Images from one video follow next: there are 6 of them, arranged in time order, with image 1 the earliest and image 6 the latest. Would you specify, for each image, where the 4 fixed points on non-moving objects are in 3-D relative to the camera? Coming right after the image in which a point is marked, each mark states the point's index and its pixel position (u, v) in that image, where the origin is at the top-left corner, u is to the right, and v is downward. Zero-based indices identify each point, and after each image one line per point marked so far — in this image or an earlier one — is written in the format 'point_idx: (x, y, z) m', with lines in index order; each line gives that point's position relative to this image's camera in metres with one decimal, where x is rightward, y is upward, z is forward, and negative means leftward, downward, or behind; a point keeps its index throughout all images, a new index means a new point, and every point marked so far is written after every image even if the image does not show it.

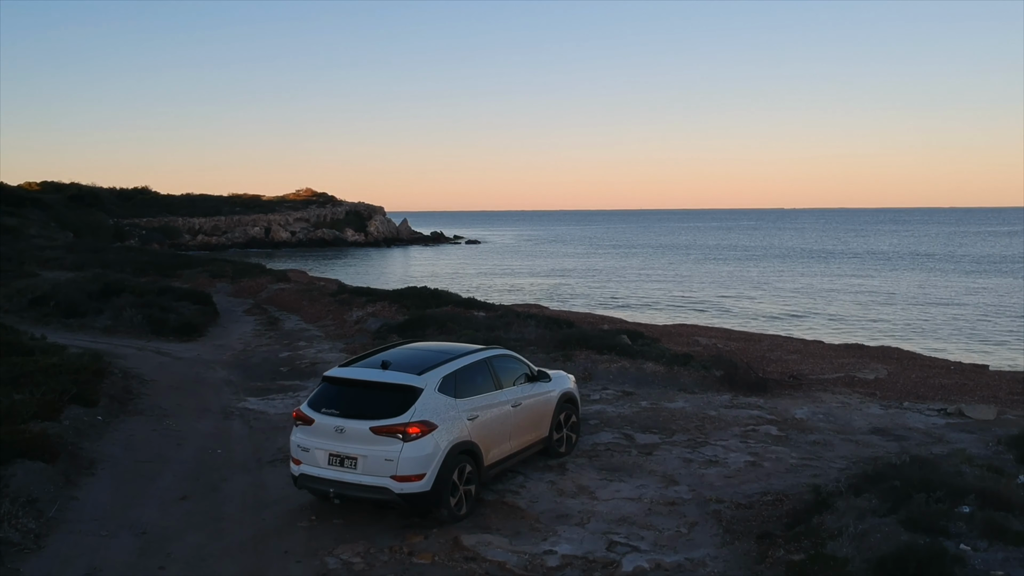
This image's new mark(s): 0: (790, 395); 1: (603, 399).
0: (+5.2, -2.0, +14.3) m
1: (+1.6, -1.9, +13.4) m
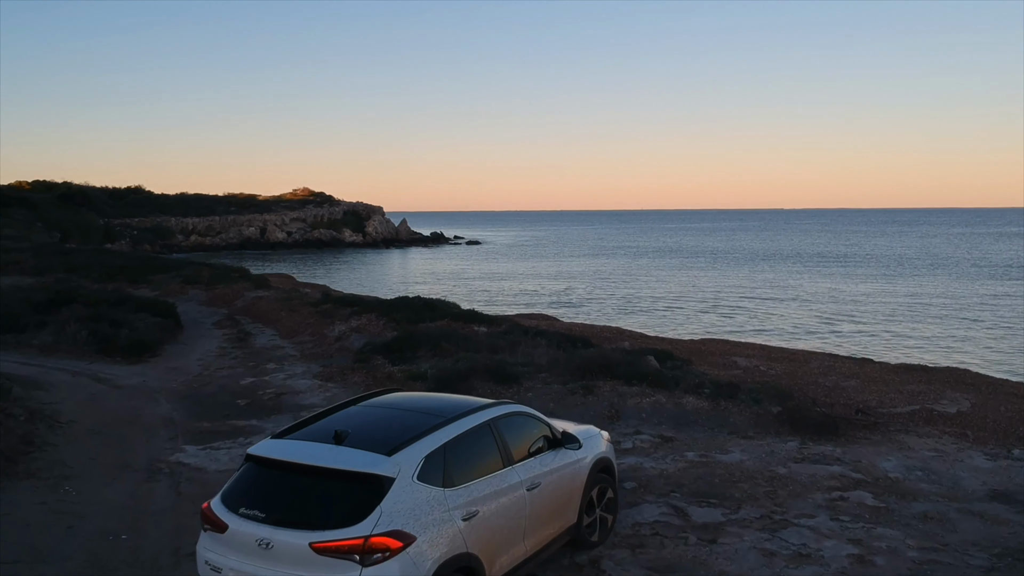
0: (+5.3, -2.3, +11.4) m
1: (+1.7, -2.2, +10.6) m
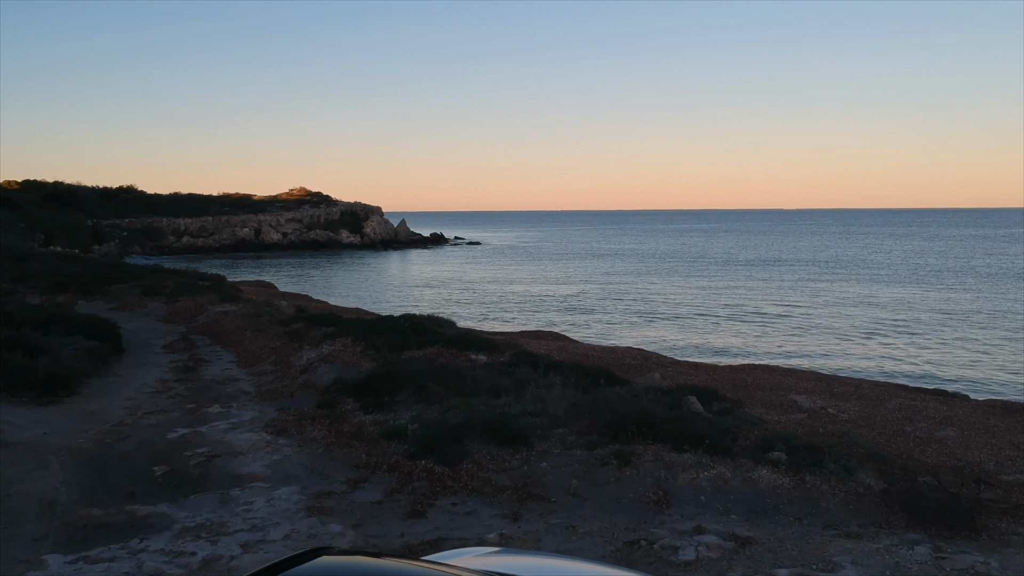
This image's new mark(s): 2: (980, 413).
0: (+5.4, -2.7, +8.1) m
1: (+1.8, -2.6, +7.3) m
2: (+8.4, -2.2, +13.8) m
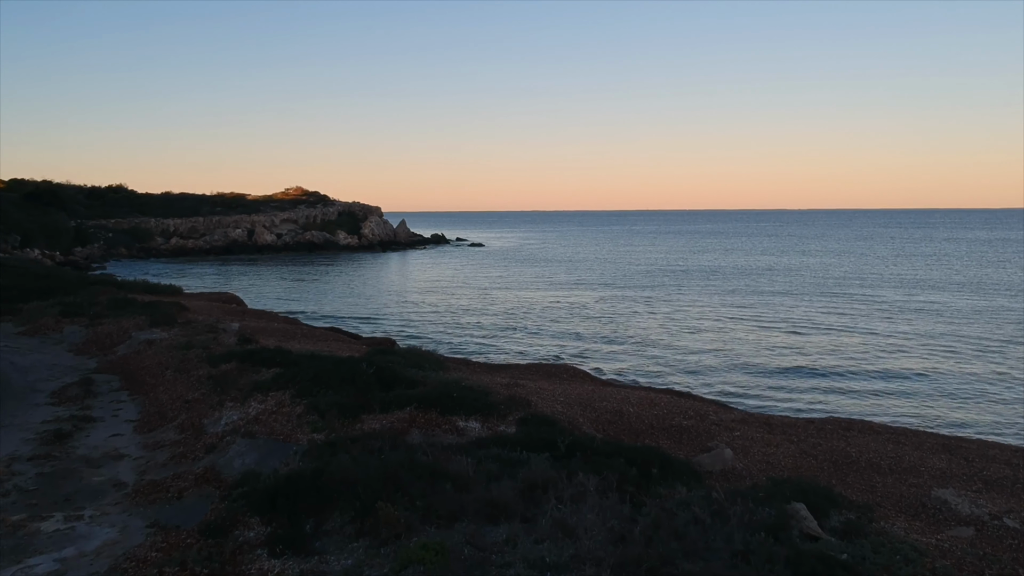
0: (+5.4, -3.2, +3.5) m
1: (+1.9, -3.1, +2.7) m
2: (+8.5, -2.7, +9.2) m
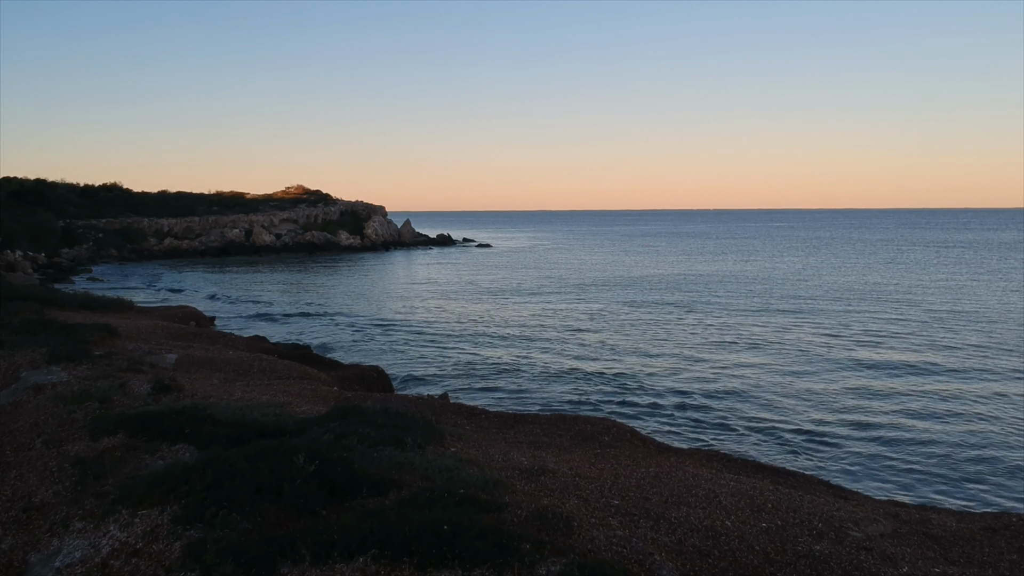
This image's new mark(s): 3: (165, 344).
0: (+5.6, -3.6, -1.0) m
1: (+2.0, -3.5, -1.8) m
2: (+8.7, -3.1, +4.6) m
3: (-7.5, -1.2, +16.7) m
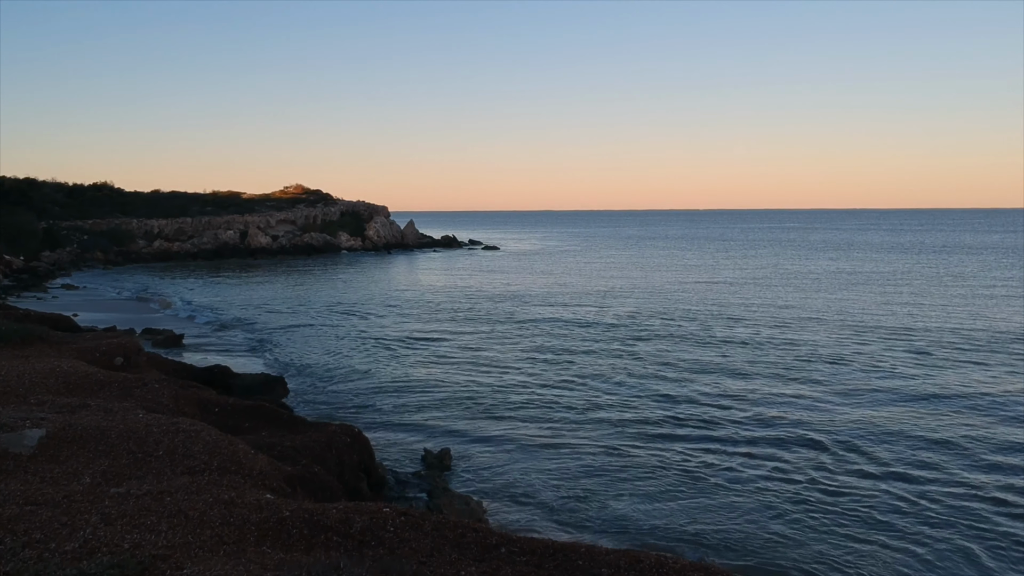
0: (+5.9, -4.2, -6.1) m
1: (+2.3, -4.1, -6.9) m
2: (+9.1, -3.7, -0.5) m
3: (-7.1, -1.8, +11.7) m
